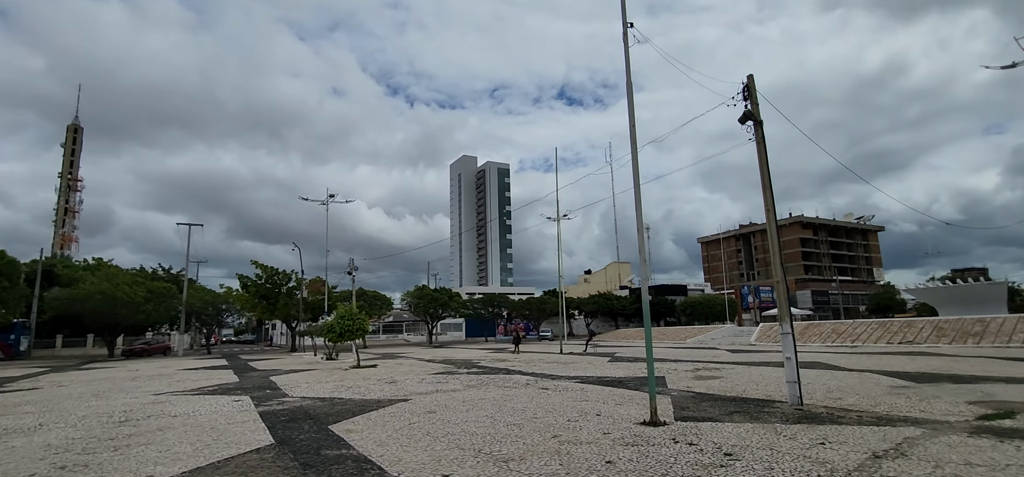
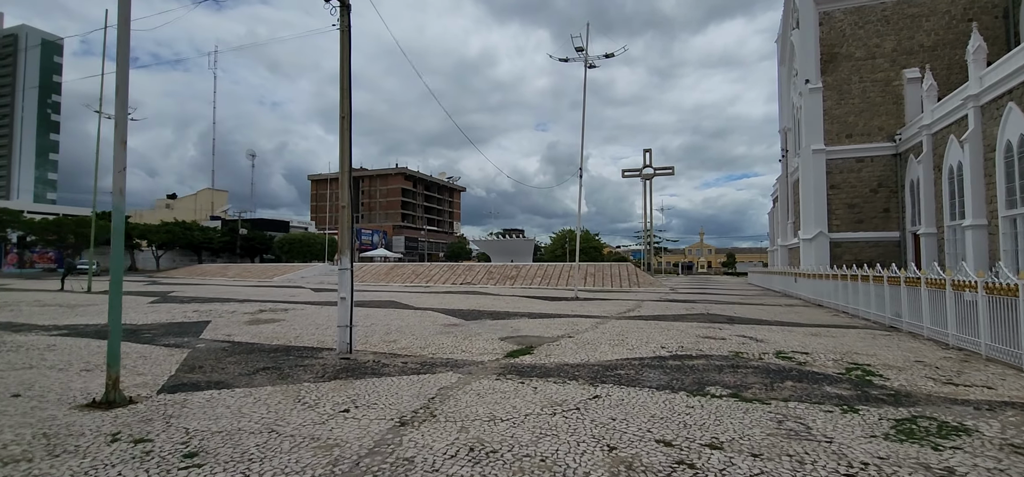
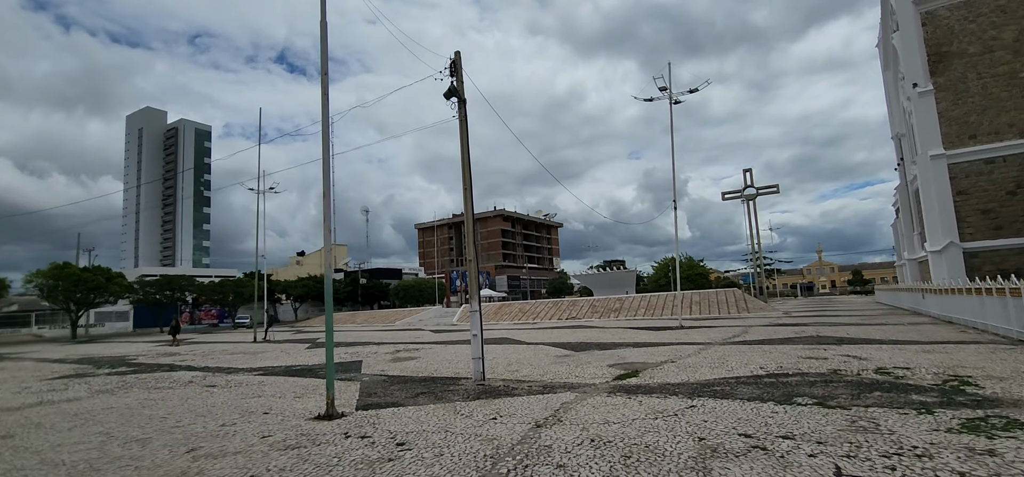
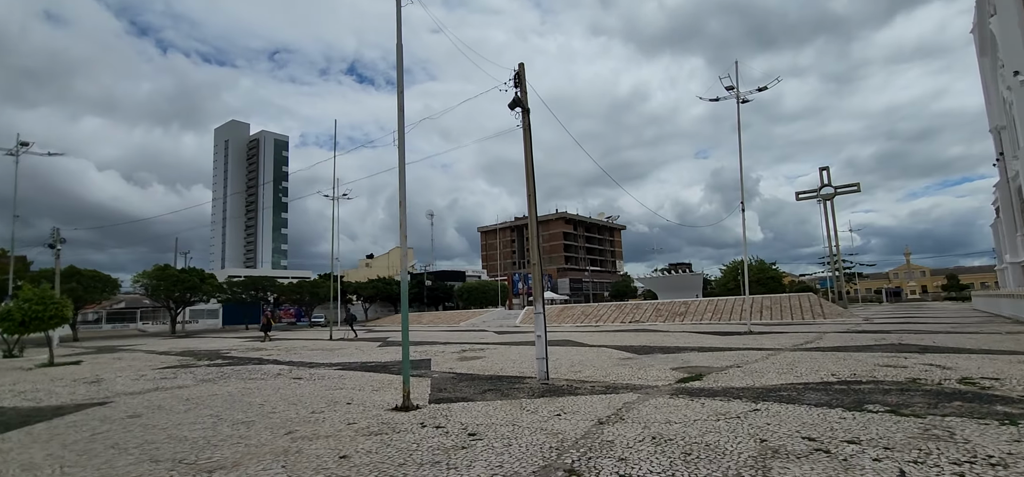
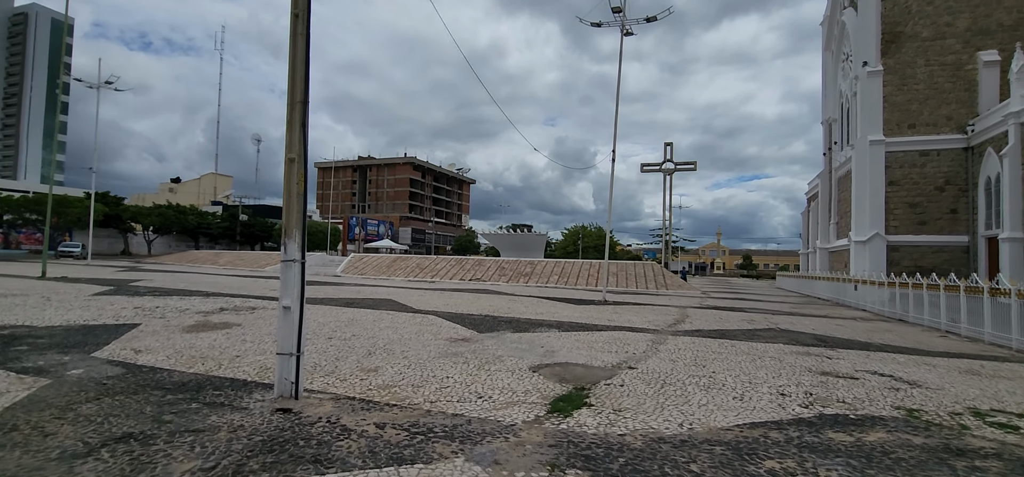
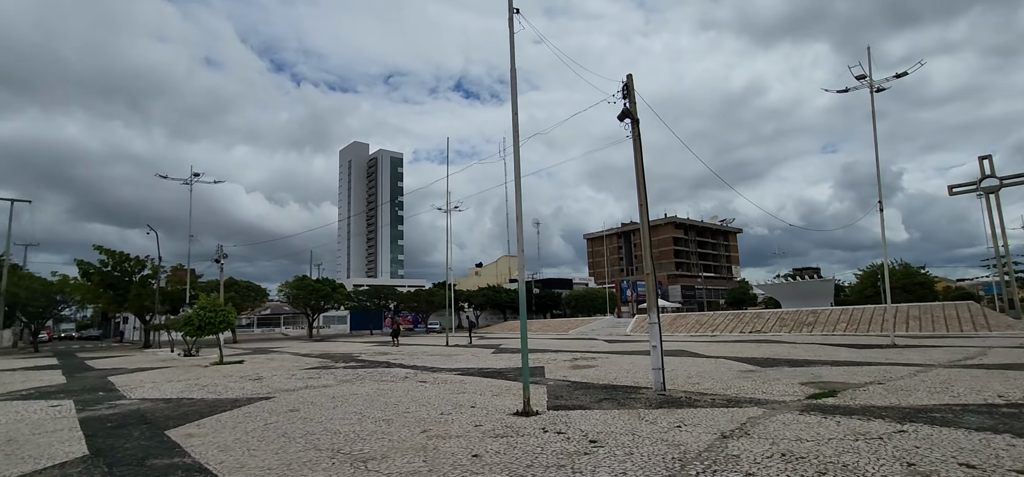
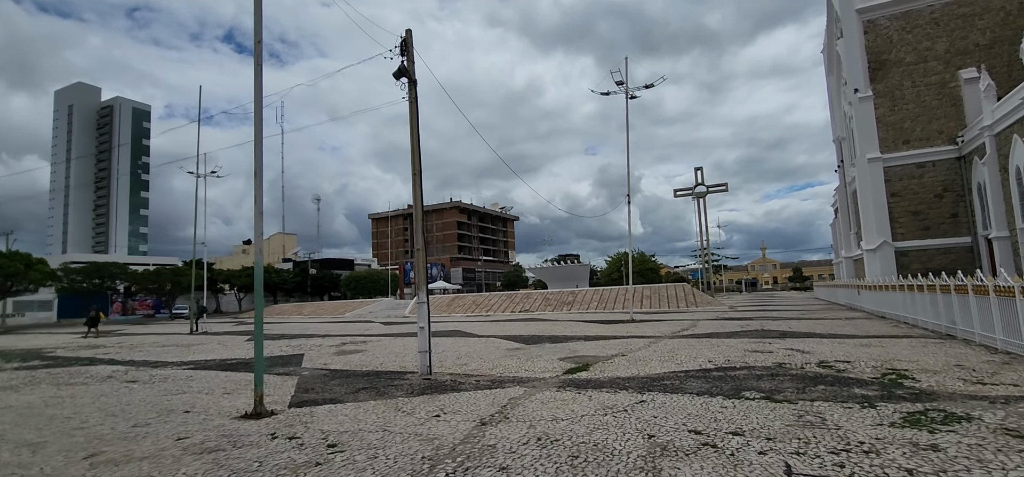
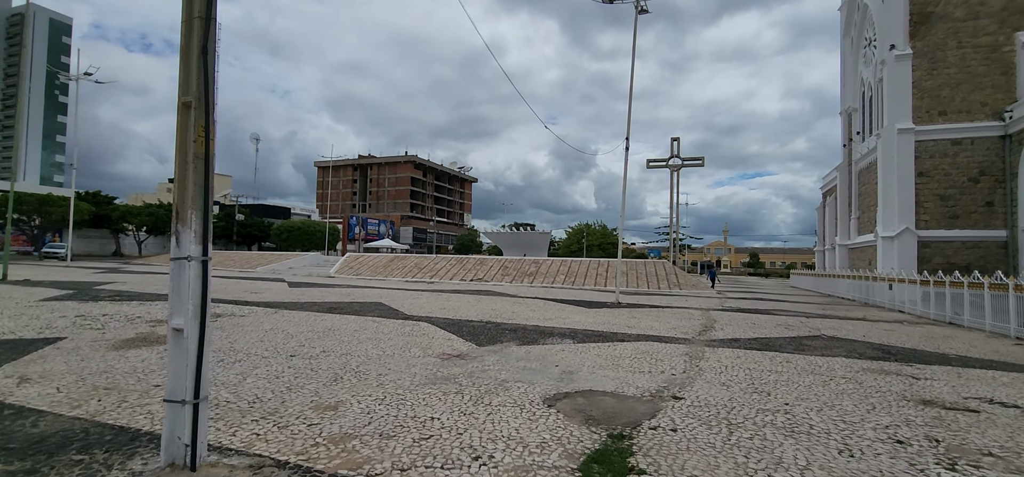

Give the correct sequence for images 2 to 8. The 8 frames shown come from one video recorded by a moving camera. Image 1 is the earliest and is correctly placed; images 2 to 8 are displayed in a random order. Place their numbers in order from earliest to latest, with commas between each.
6, 4, 3, 7, 2, 5, 8
